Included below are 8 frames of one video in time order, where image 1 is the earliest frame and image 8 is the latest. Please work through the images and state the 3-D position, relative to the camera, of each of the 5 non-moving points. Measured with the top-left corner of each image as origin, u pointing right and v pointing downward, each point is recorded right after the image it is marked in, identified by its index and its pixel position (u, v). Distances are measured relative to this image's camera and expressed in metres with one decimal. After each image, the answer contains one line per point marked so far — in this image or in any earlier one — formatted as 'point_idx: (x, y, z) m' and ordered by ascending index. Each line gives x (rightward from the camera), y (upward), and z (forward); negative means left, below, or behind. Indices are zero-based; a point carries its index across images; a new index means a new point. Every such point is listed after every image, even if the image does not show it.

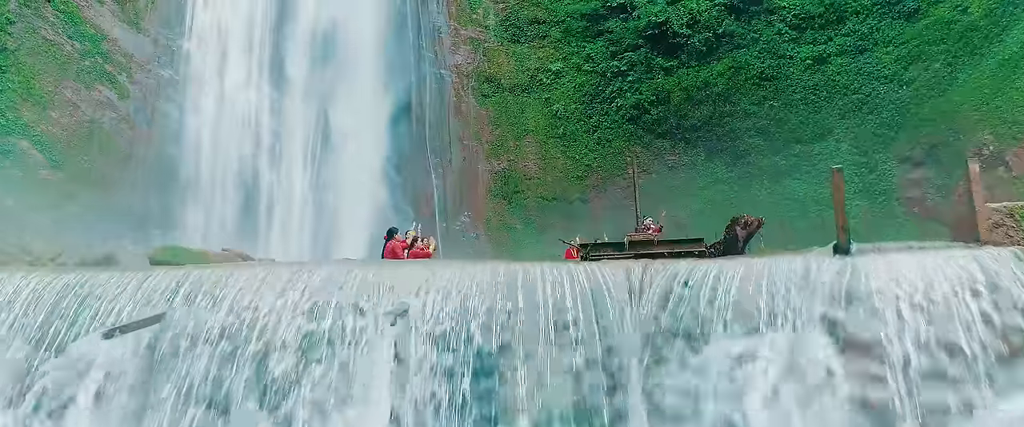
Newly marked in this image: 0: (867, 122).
0: (+7.8, +2.0, +16.1) m
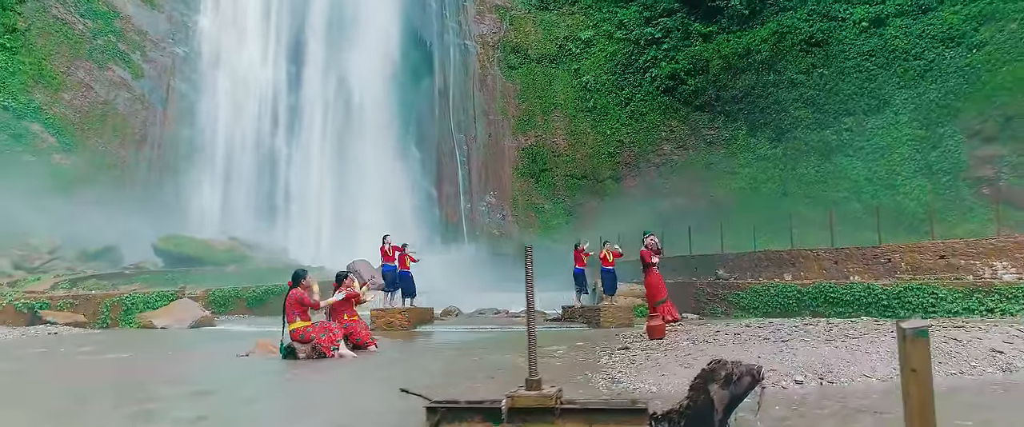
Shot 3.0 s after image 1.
0: (+8.2, +2.4, +14.3) m
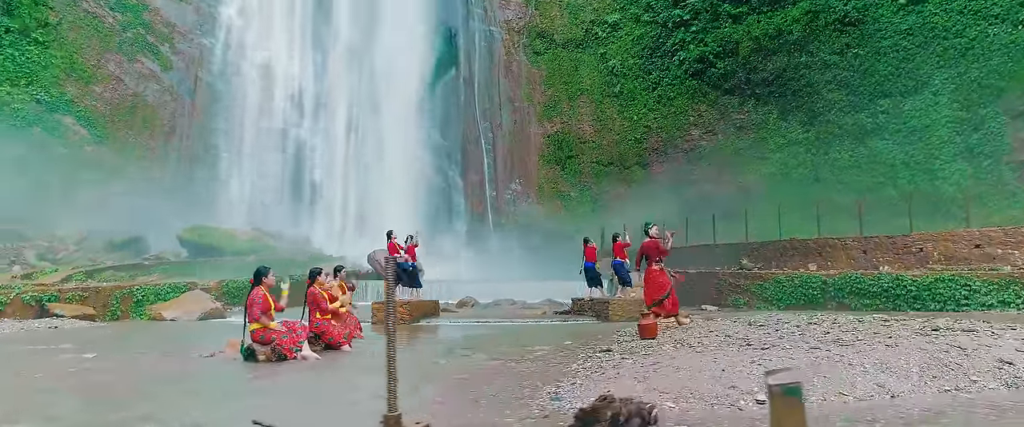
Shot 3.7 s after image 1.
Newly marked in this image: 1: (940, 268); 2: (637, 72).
0: (+8.6, +2.7, +13.7) m
1: (+4.9, -0.6, +8.4) m
2: (+3.2, +3.7, +19.0) m
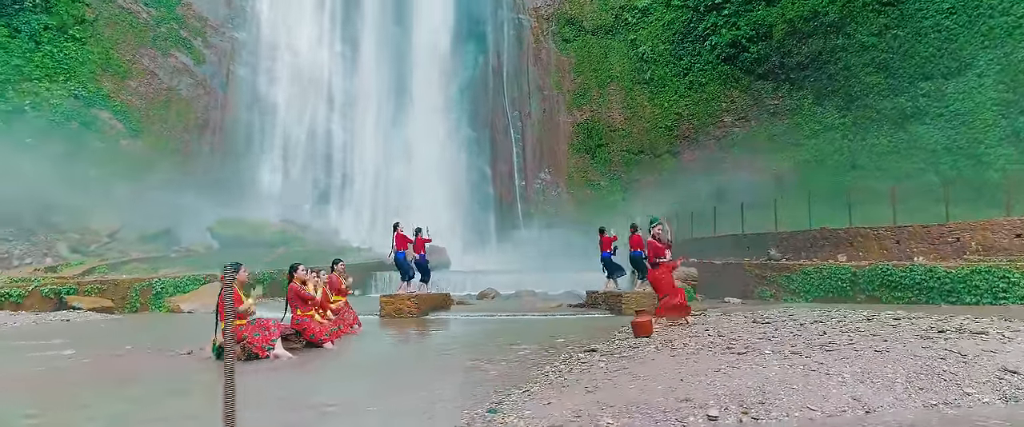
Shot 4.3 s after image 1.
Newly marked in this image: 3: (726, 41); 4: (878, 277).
0: (+9.0, +2.9, +13.0) m
1: (+5.1, -0.5, +8.0) m
2: (+4.0, +3.9, +18.5) m
3: (+5.1, +4.2, +17.6) m
4: (+4.0, -0.7, +8.0) m
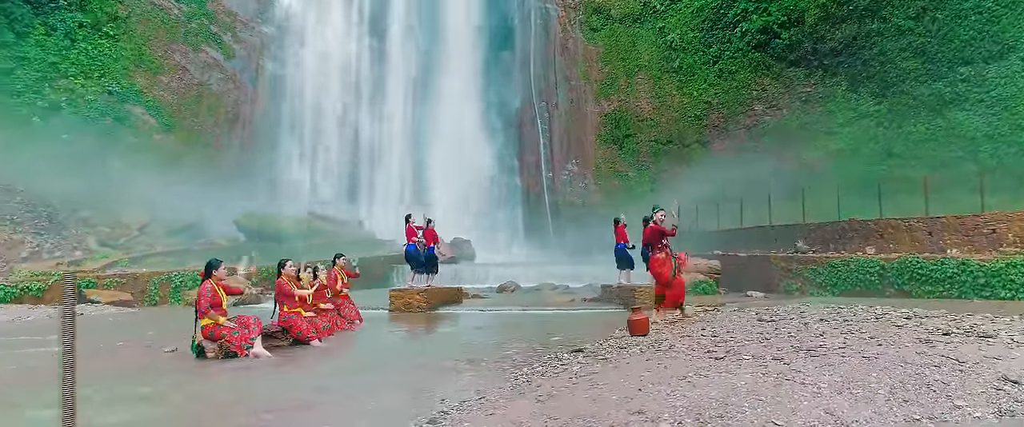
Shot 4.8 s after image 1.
0: (+9.4, +3.1, +12.4) m
1: (+5.3, -0.4, +7.6) m
2: (+4.6, +4.2, +18.2) m
3: (+5.7, +4.4, +17.1) m
4: (+4.2, -0.6, +7.7) m
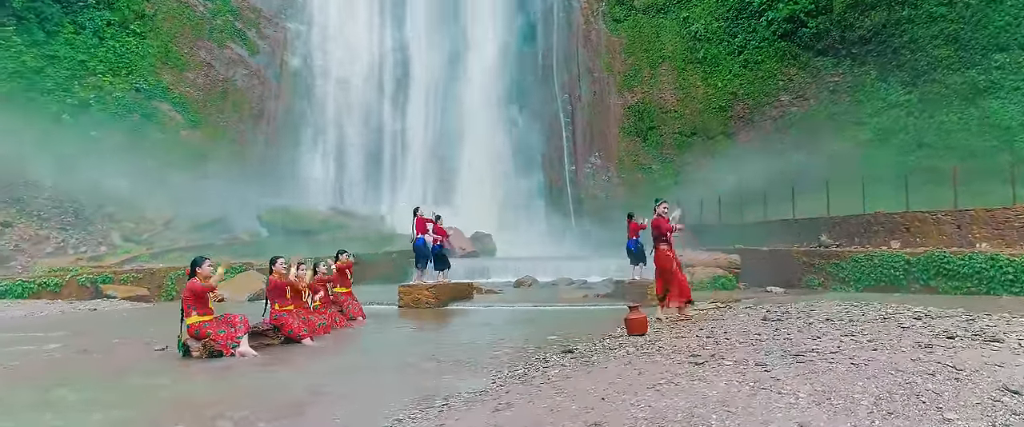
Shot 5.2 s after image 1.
0: (+9.7, +3.2, +11.9) m
1: (+5.4, -0.3, +7.3) m
2: (+5.1, +4.3, +17.8) m
3: (+6.2, +4.5, +16.8) m
4: (+4.3, -0.5, +7.5) m
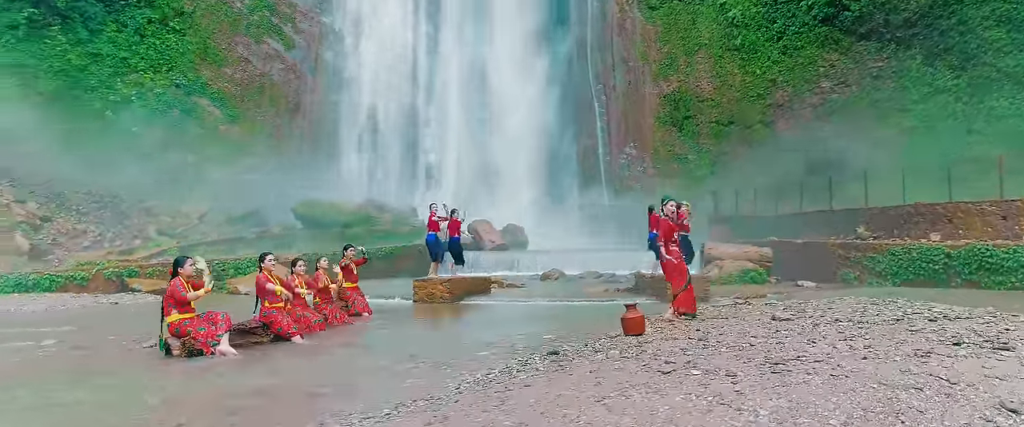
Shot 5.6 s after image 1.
0: (+10.1, +3.4, +11.1) m
1: (+5.6, -0.2, +6.9) m
2: (+5.9, +4.6, +17.3) m
3: (+6.9, +4.7, +16.2) m
4: (+4.5, -0.4, +7.1) m
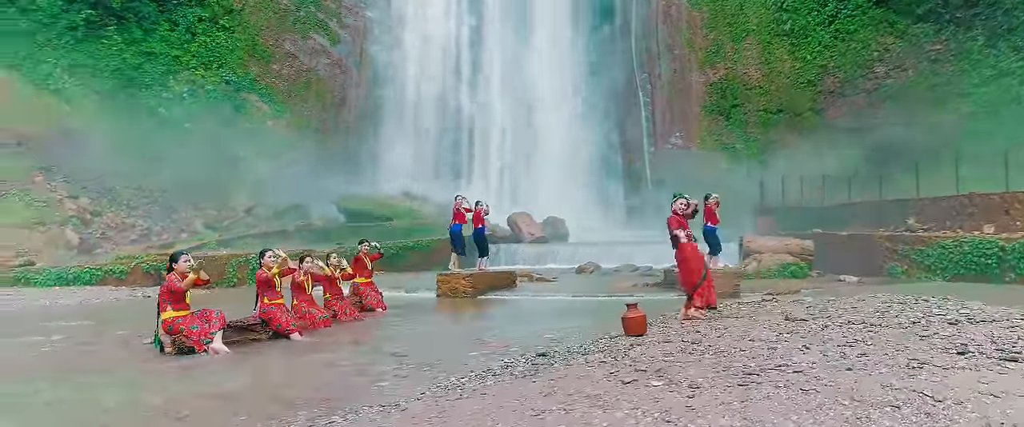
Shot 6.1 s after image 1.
0: (+10.6, +3.5, +10.3) m
1: (+5.8, -0.1, +6.3) m
2: (+6.8, +4.8, +16.7) m
3: (+7.8, +4.9, +15.5) m
4: (+4.8, -0.3, +6.6) m
